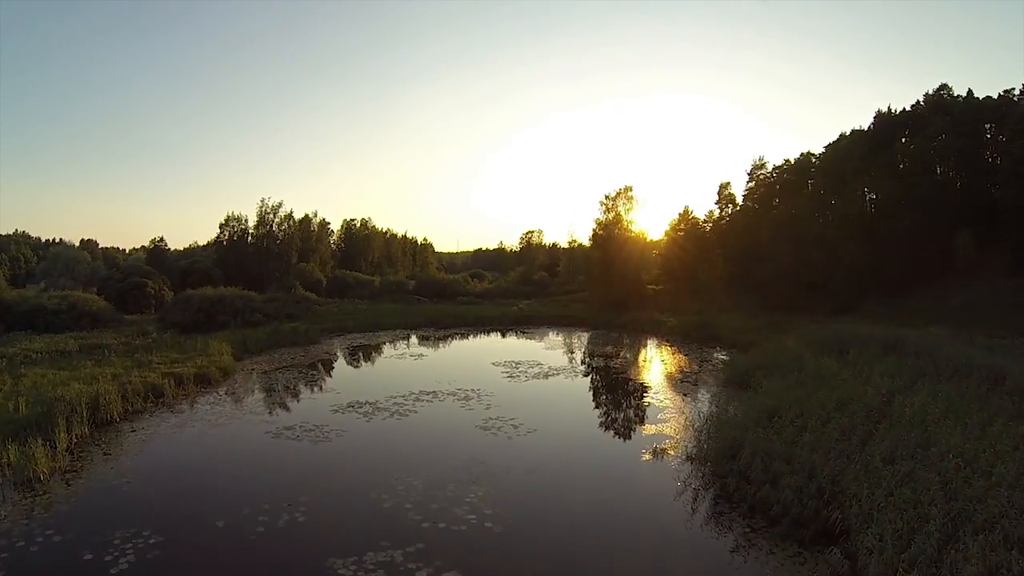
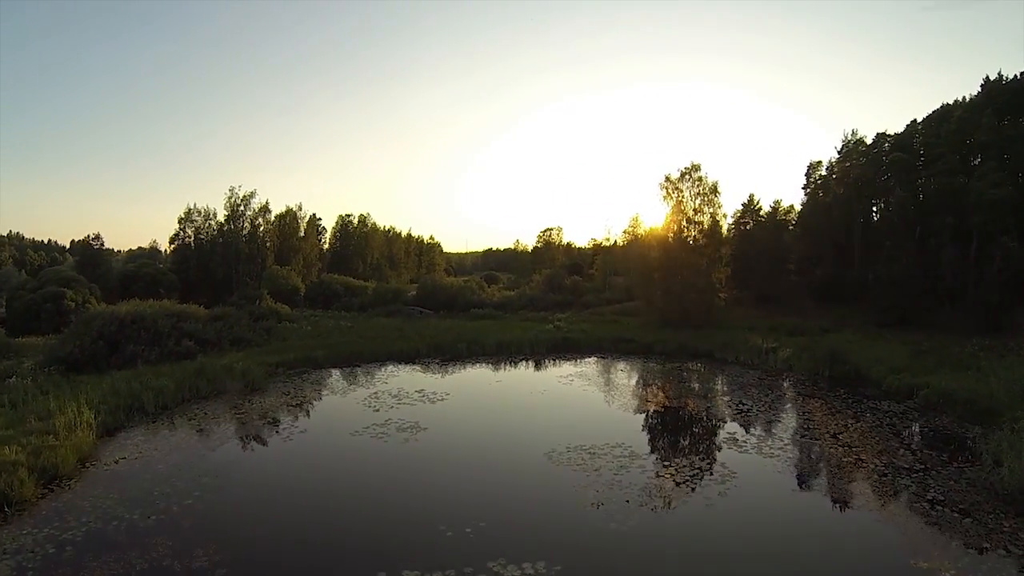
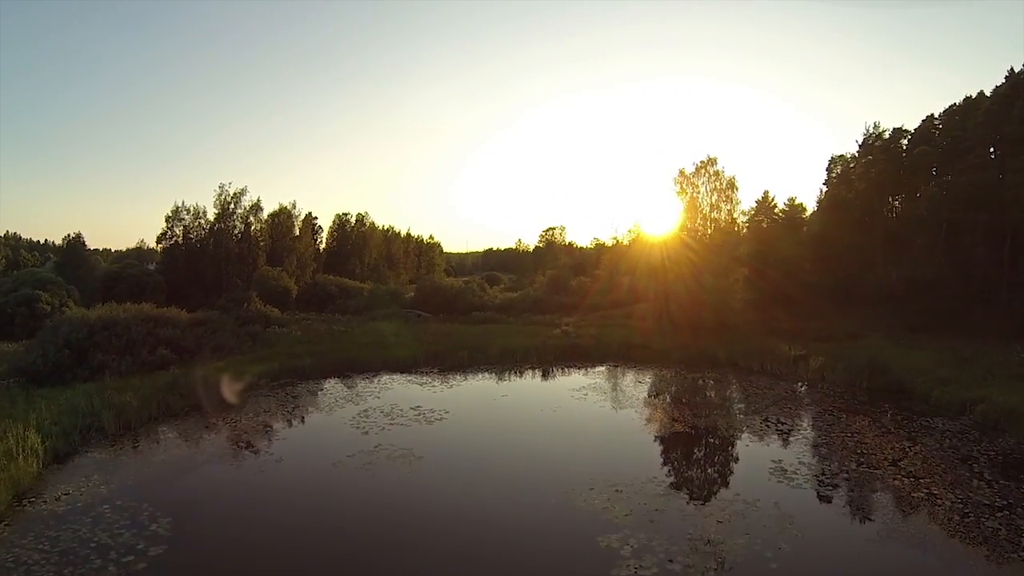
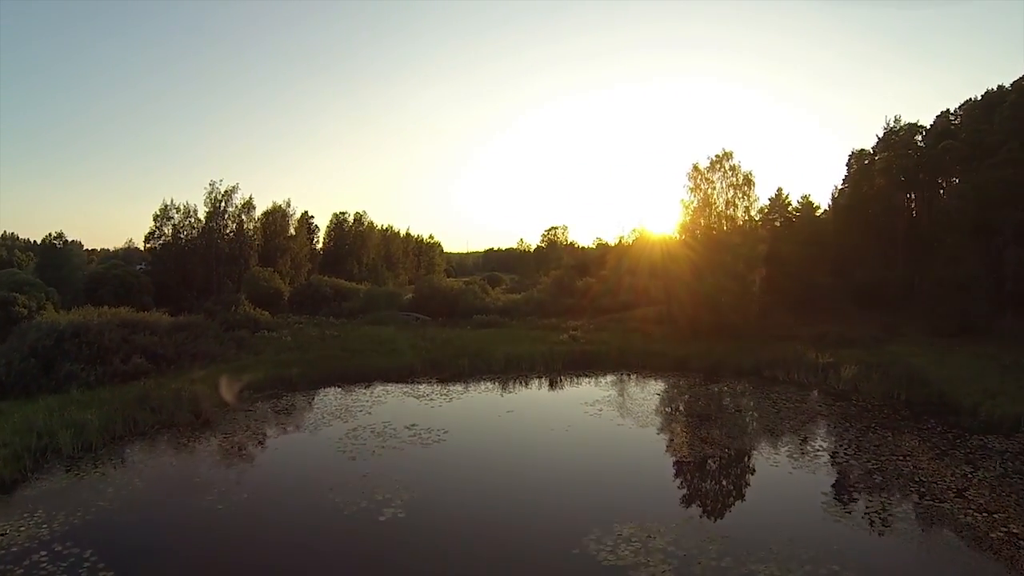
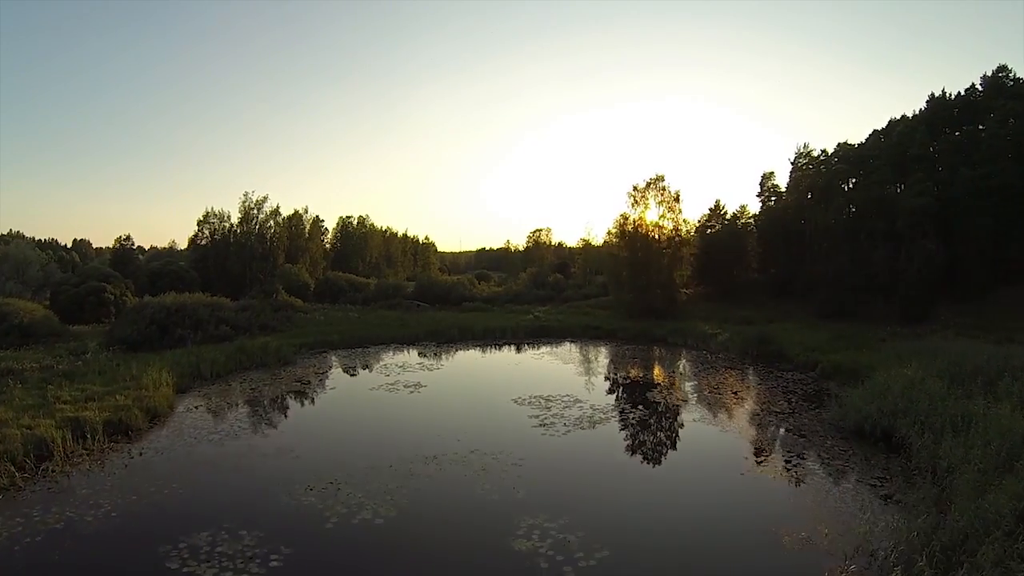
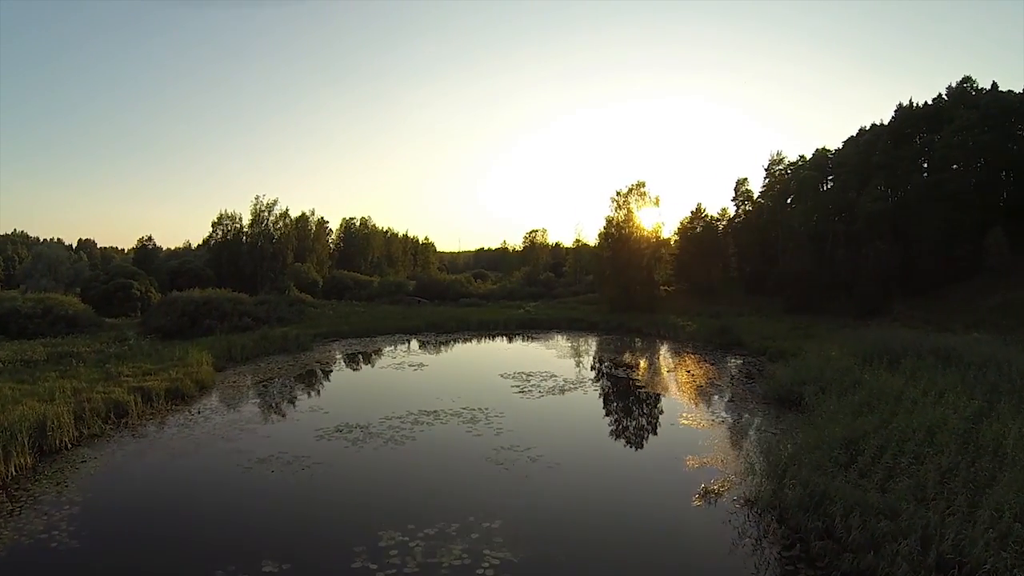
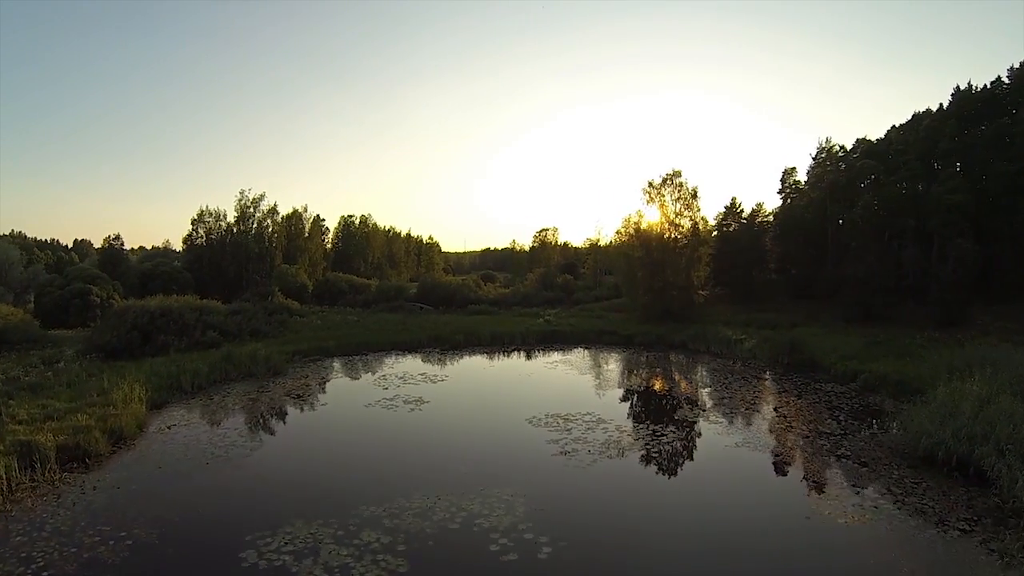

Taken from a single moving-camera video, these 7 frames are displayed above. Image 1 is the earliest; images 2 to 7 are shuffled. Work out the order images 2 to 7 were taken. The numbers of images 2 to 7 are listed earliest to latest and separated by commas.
6, 5, 7, 2, 3, 4
